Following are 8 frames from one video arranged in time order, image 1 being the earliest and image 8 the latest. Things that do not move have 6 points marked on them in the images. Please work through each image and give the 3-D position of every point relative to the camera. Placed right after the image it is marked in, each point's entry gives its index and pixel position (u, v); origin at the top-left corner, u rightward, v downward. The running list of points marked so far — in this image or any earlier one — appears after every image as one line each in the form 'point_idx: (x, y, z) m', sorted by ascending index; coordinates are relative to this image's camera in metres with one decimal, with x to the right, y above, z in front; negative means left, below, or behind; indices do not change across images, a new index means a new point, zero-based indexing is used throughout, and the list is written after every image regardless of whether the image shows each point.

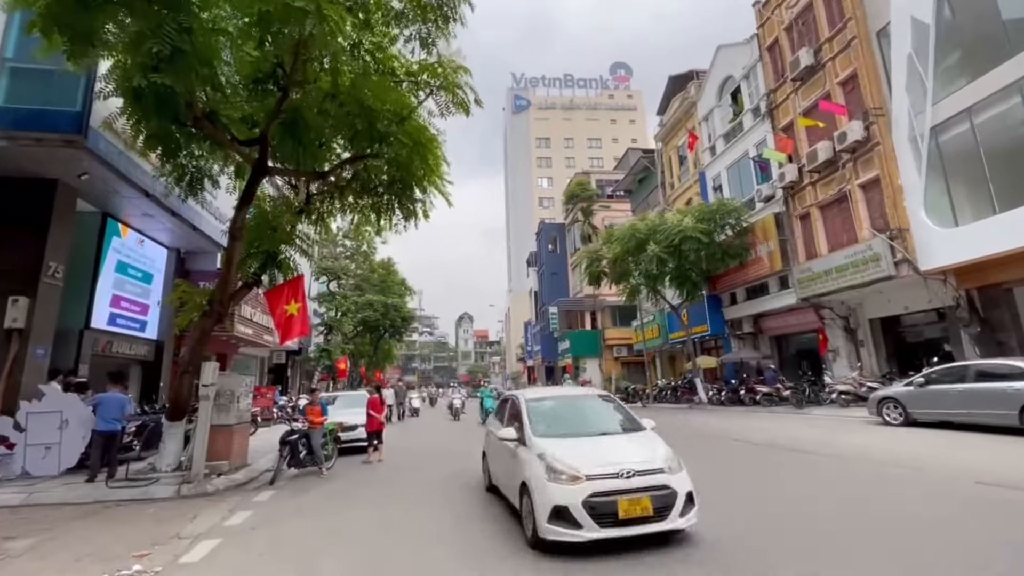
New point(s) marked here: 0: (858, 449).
0: (+7.7, -3.4, +10.9) m
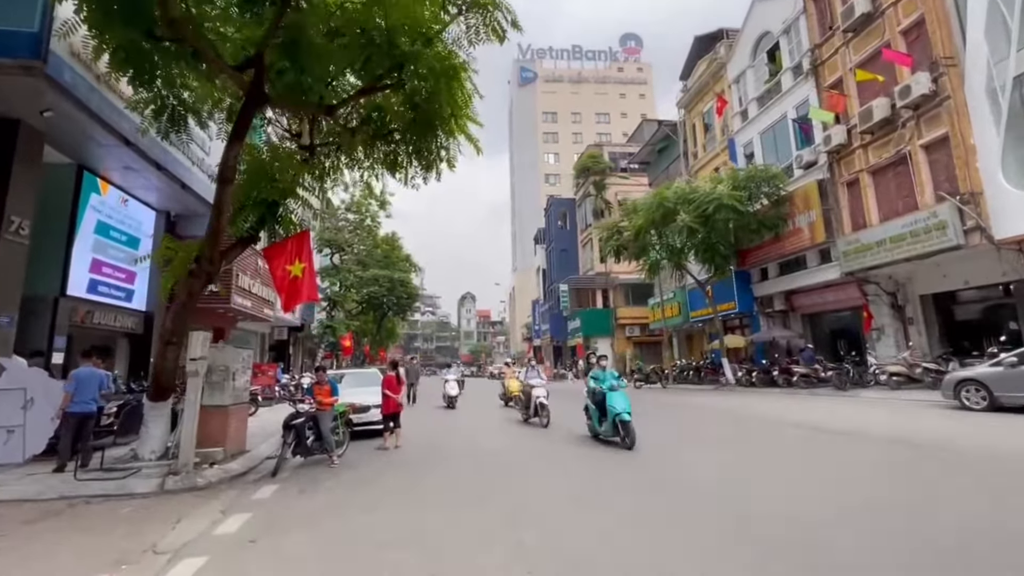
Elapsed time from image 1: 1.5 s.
0: (+8.4, -2.7, +9.6) m
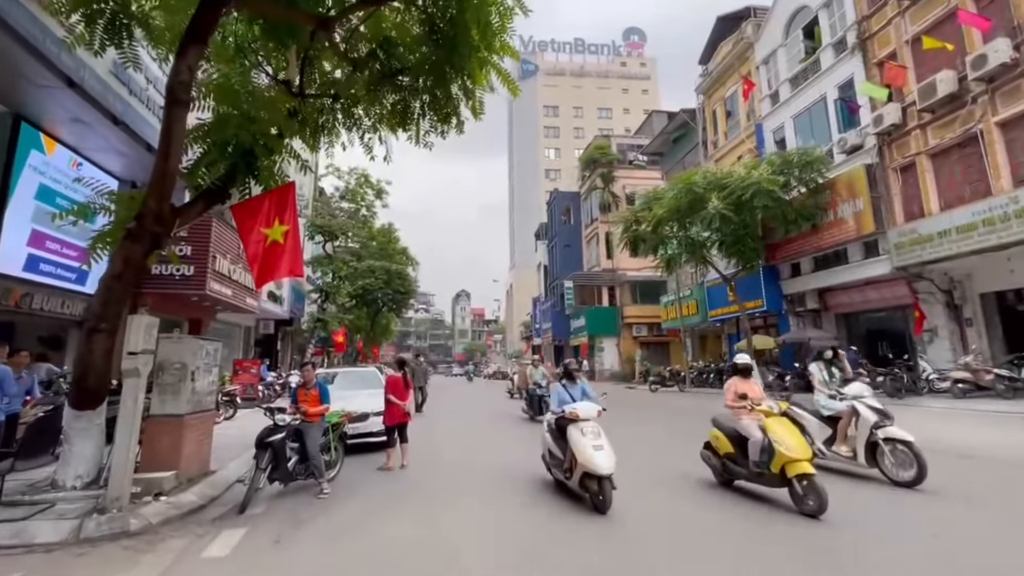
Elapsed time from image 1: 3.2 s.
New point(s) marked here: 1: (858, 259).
0: (+8.9, -2.5, +7.8) m
1: (+12.5, +1.0, +17.4) m
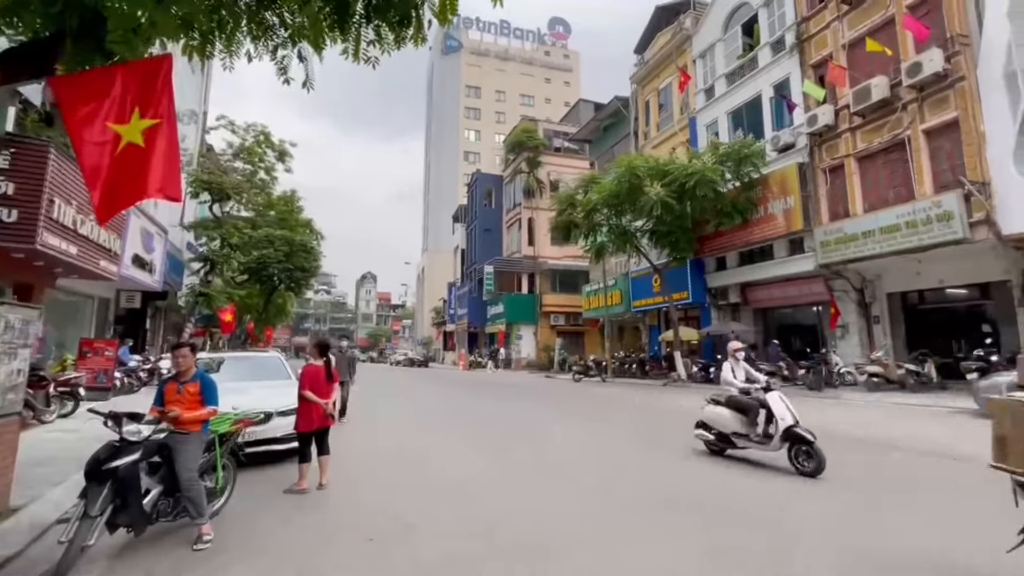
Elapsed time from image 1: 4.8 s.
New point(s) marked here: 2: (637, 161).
0: (+8.2, -2.5, +7.9) m
1: (+10.1, +1.2, +17.9) m
2: (+4.9, +5.0, +18.8) m
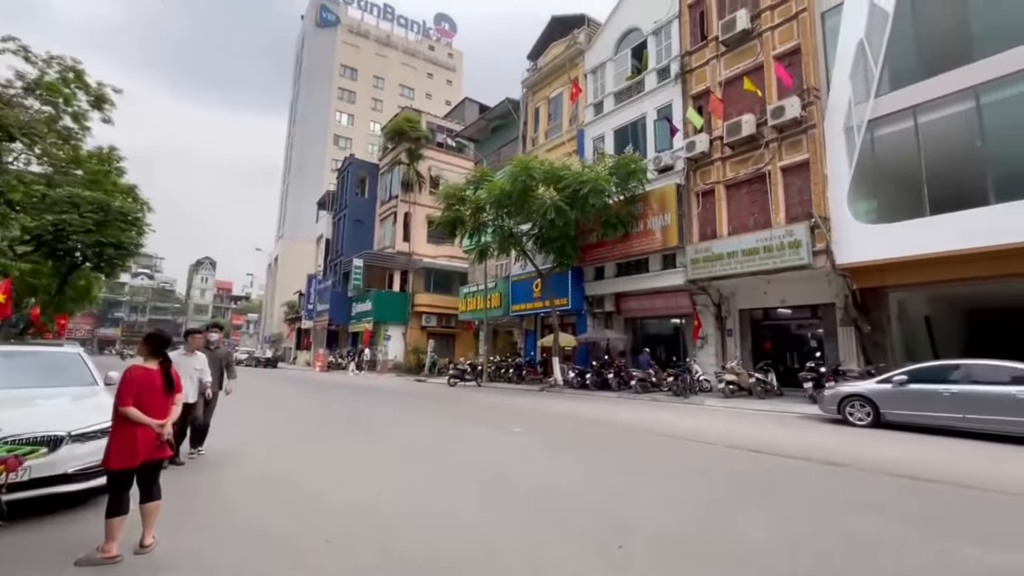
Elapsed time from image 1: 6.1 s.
0: (+6.4, -2.9, +8.9) m
1: (+5.7, +0.7, +19.0) m
2: (+0.8, +4.9, +18.6) m
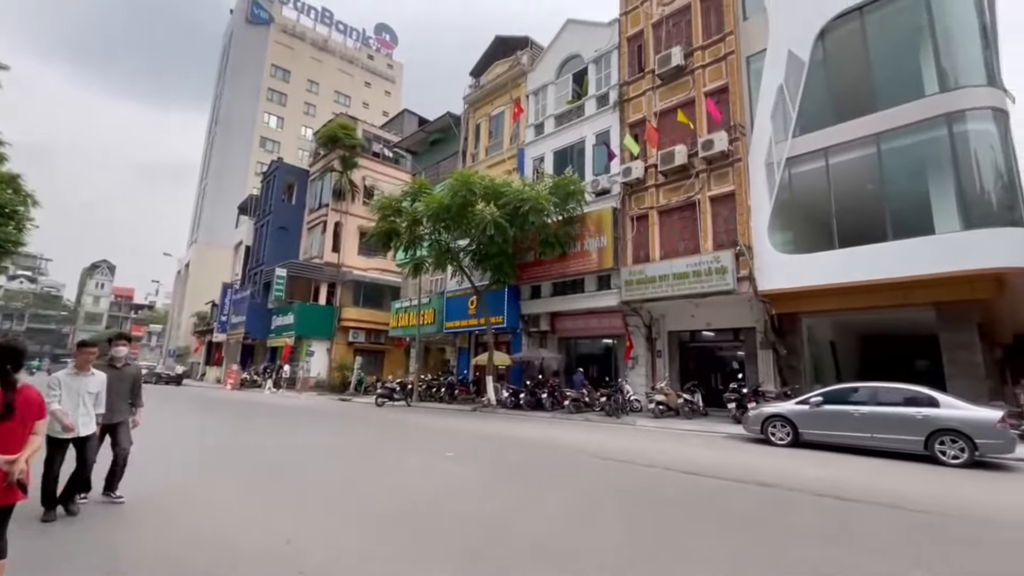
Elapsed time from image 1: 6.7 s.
0: (+5.2, -3.4, +9.2) m
1: (+3.2, -0.1, +19.3) m
2: (-1.5, +4.3, +18.3) m
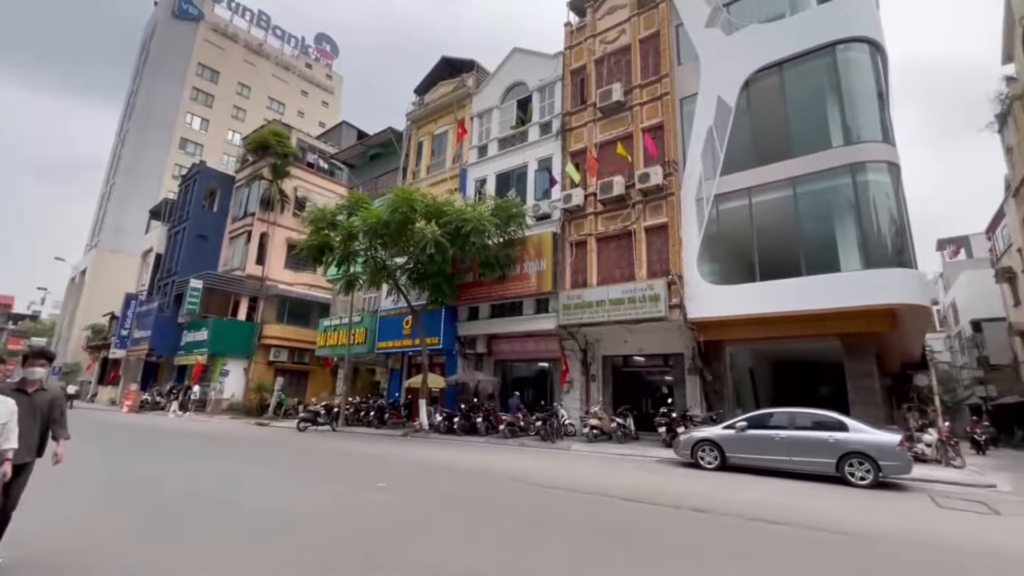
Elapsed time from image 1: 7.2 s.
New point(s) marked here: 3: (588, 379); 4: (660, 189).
0: (+4.0, -3.9, +9.5) m
1: (+0.7, -1.0, +19.3) m
2: (-3.7, +3.5, +17.9) m
3: (+3.0, -3.5, +18.7) m
4: (+5.1, +3.5, +16.8) m
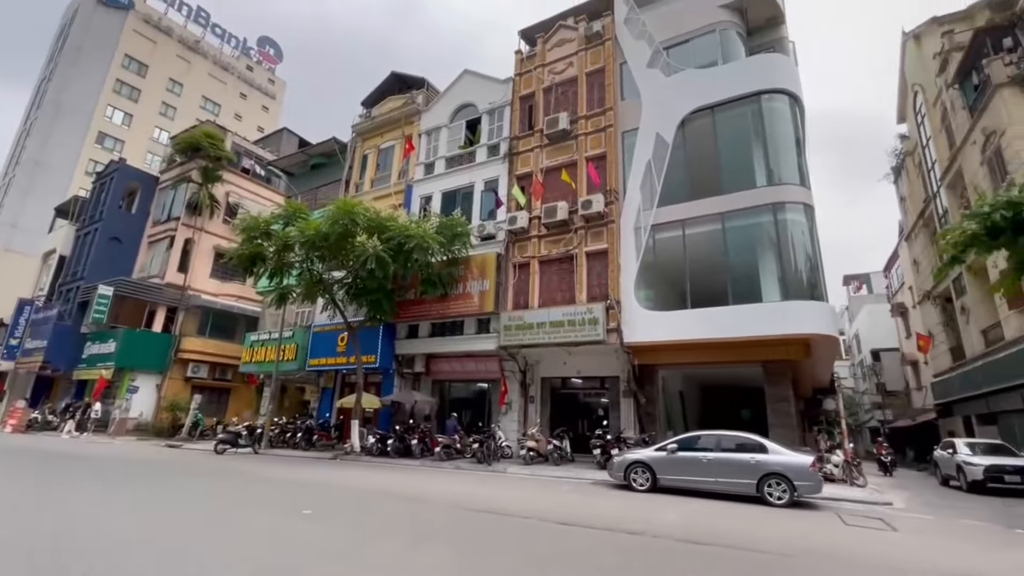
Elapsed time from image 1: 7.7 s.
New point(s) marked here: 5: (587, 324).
0: (+2.7, -4.5, +9.7) m
1: (-1.7, -1.8, +19.2) m
2: (-5.7, +3.0, +17.5) m
3: (+0.6, -4.4, +18.7) m
4: (+3.2, +2.6, +17.4) m
5: (+2.5, -1.2, +16.2) m
